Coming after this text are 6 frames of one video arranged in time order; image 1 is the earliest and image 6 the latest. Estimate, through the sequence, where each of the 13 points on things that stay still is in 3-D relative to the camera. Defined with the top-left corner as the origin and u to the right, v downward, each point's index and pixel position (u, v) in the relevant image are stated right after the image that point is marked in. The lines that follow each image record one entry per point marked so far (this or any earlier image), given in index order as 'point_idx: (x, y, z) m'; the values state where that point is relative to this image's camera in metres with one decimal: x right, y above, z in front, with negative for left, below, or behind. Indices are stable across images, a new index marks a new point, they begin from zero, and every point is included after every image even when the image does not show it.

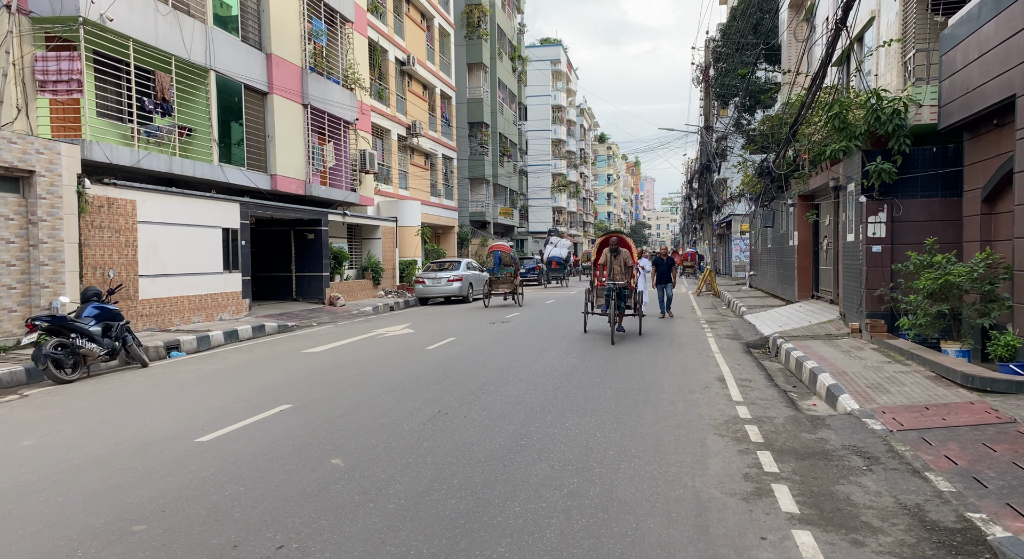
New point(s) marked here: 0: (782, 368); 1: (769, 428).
0: (+4.0, -1.3, +10.4) m
1: (+2.4, -1.4, +6.6) m
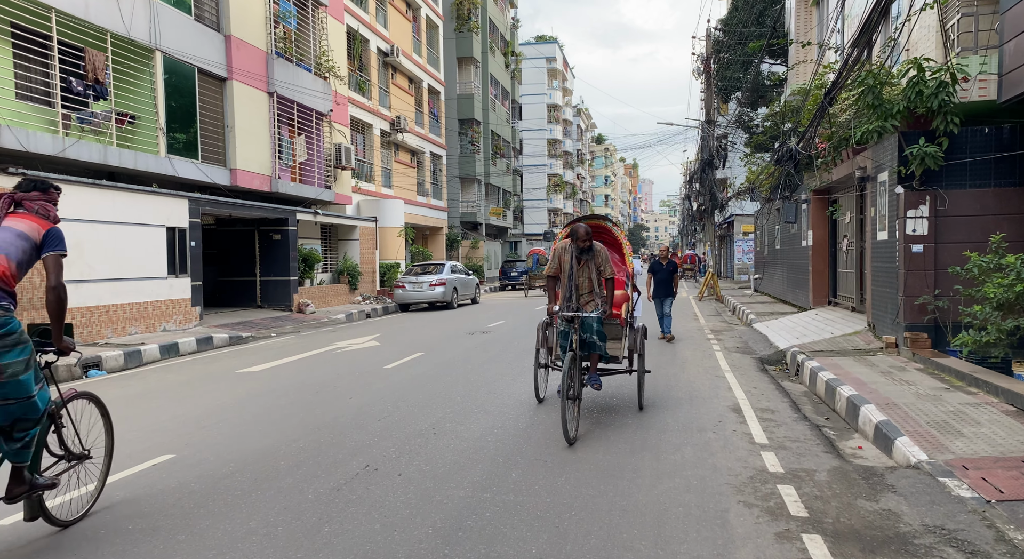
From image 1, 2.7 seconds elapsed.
0: (+3.6, -1.4, +8.6) m
1: (+2.1, -1.5, +4.9) m
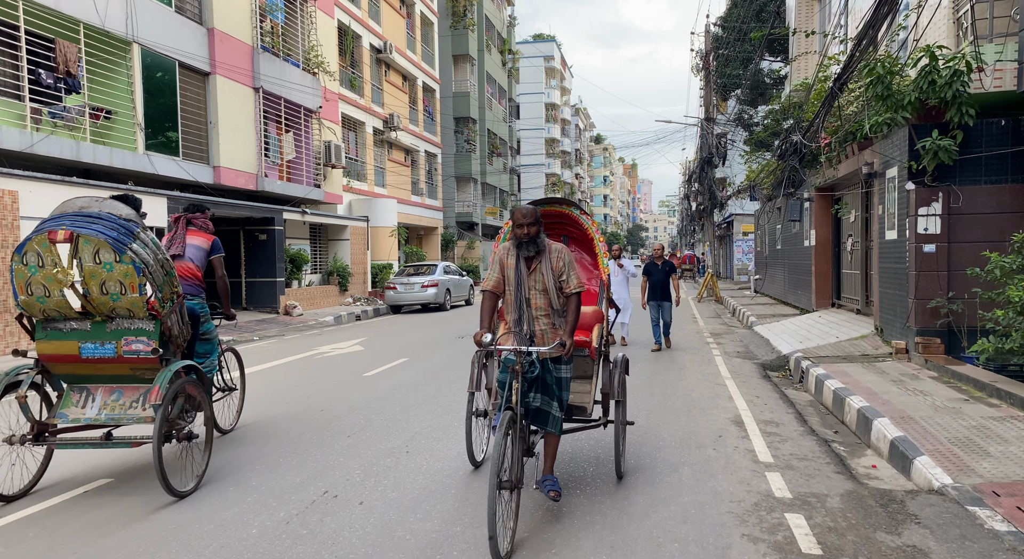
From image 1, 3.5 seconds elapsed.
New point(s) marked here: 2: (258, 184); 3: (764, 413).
0: (+3.5, -1.4, +8.1) m
1: (+1.9, -1.5, +4.3) m
2: (-6.4, +2.4, +17.7) m
3: (+2.6, -1.4, +7.2) m
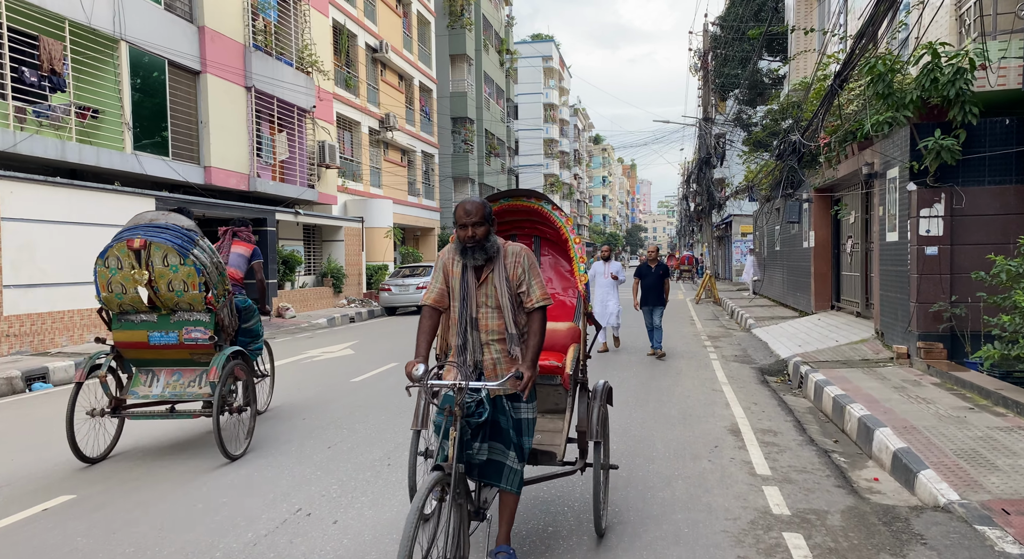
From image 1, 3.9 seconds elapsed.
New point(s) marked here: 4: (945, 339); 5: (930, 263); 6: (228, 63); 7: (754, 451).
0: (+3.3, -1.4, +7.9) m
1: (+1.8, -1.5, +4.1) m
2: (-6.5, +2.4, +17.5) m
3: (+2.5, -1.4, +7.0) m
4: (+5.2, -0.7, +8.4) m
5: (+5.0, +0.2, +8.5) m
6: (-6.8, +5.2, +16.9) m
7: (+2.1, -1.5, +6.0) m
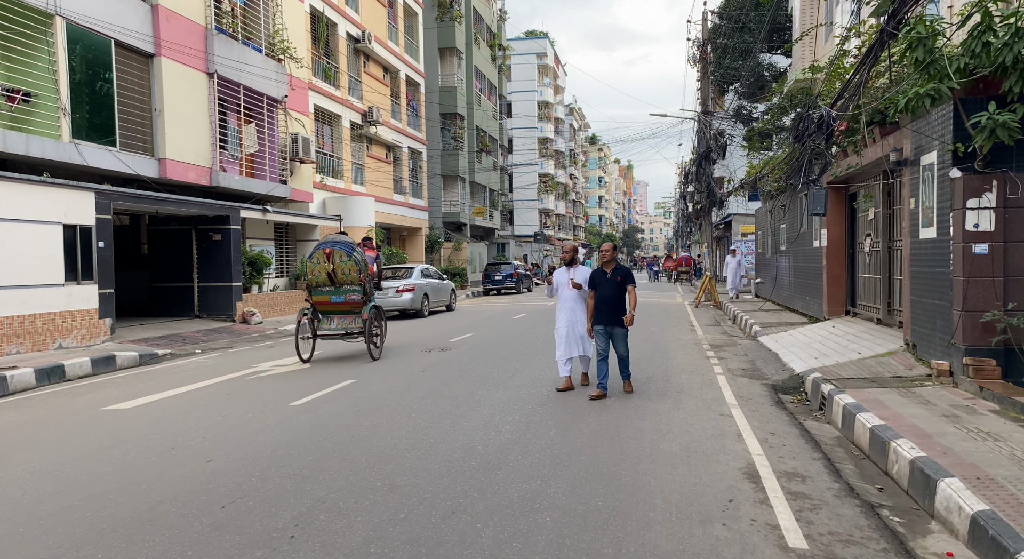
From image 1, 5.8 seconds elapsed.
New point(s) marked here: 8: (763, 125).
0: (+3.0, -1.5, +6.5) m
1: (+1.5, -1.5, +2.7) m
2: (-6.9, +2.3, +16.1) m
3: (+2.2, -1.4, +5.6) m
4: (+4.9, -0.8, +7.1) m
5: (+4.7, +0.2, +7.1) m
6: (-7.2, +5.1, +15.5) m
7: (+1.8, -1.5, +4.6) m
8: (+6.7, +4.1, +18.7) m
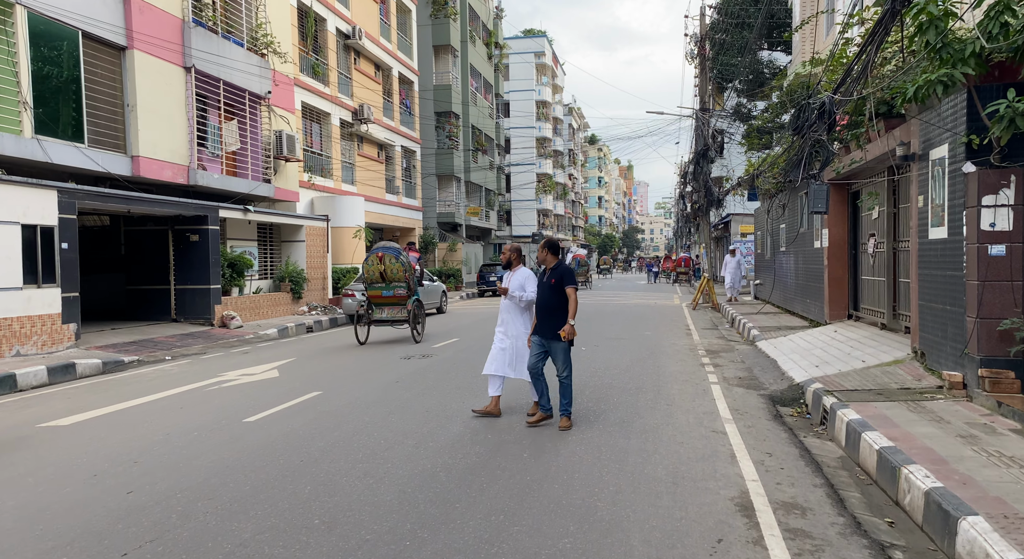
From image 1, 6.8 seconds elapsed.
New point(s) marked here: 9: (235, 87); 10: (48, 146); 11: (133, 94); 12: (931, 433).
0: (+2.8, -1.5, +5.9) m
1: (+1.3, -1.6, +2.1) m
2: (-7.1, +2.3, +15.5) m
3: (+1.9, -1.5, +5.0) m
4: (+4.6, -0.8, +6.5) m
5: (+4.5, +0.1, +6.5) m
6: (-7.4, +5.1, +14.9) m
7: (+1.5, -1.5, +4.0) m
8: (+6.4, +4.1, +18.1) m
9: (-6.9, +4.8, +17.4) m
10: (-8.0, +2.3, +12.1) m
11: (-7.6, +3.7, +14.1) m
12: (+3.3, -1.2, +5.6) m
